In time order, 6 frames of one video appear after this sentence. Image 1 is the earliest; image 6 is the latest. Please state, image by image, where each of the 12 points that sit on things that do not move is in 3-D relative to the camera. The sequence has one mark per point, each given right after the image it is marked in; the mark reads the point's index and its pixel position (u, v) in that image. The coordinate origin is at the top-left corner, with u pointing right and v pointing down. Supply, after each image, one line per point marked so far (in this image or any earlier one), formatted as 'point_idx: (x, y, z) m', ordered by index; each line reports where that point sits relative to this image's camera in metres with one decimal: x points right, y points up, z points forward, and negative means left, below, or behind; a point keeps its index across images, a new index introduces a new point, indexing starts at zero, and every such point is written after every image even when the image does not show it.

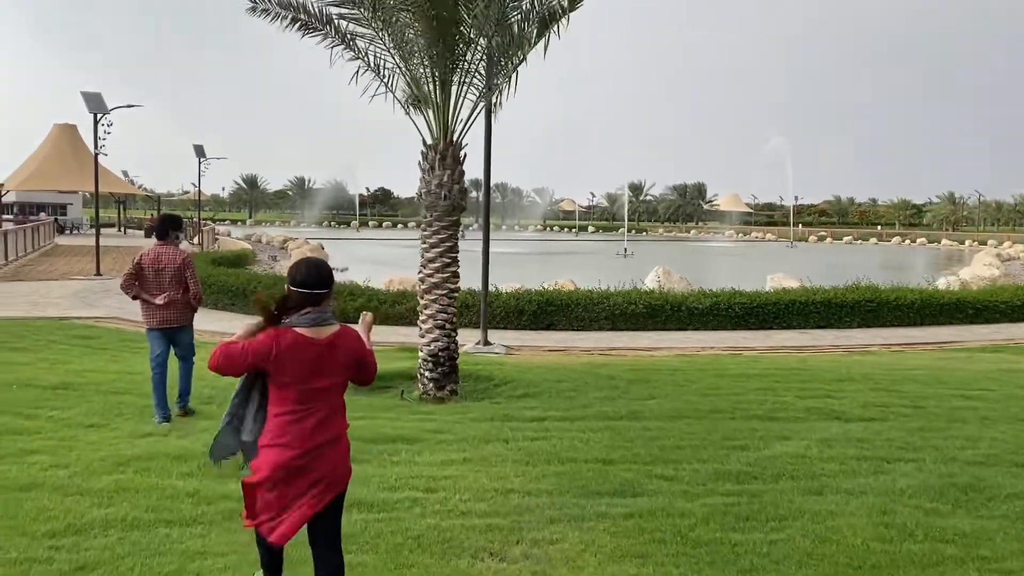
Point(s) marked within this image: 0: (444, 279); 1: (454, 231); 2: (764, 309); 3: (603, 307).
0: (-0.7, +0.1, +8.9) m
1: (-0.6, +0.6, +8.9) m
2: (+4.7, -0.4, +16.2) m
3: (+1.6, -0.3, +15.6) m
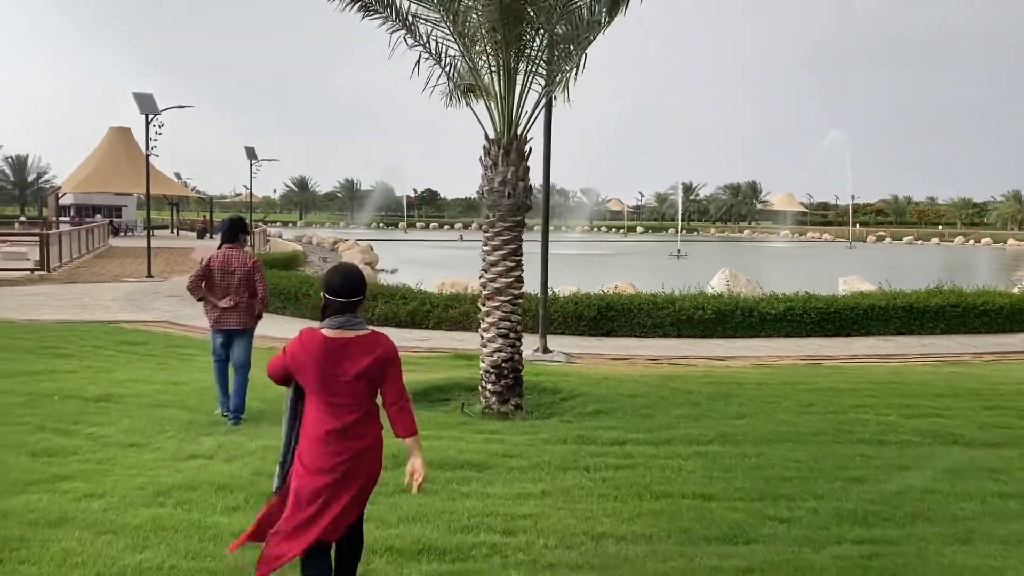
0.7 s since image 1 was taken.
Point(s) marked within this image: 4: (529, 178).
0: (0.0, 0.0, +8.2) m
1: (0.0, +0.5, +8.2) m
2: (+5.7, -0.5, +15.2) m
3: (+2.7, -0.4, +14.8) m
4: (+0.2, +1.0, +8.2) m
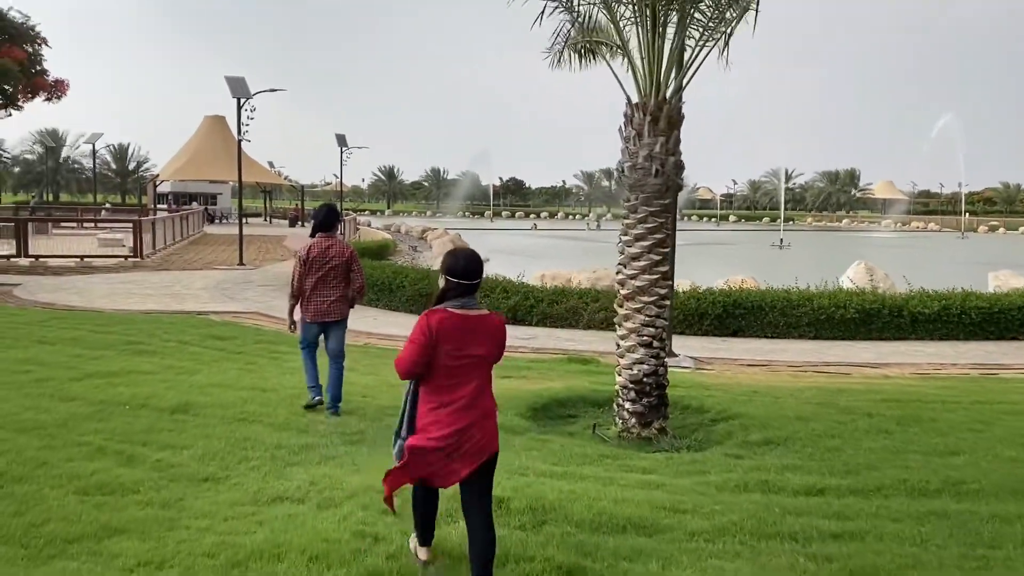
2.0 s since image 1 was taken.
0: (+1.1, 0.0, +6.8) m
1: (+1.2, +0.5, +6.7) m
2: (+7.5, -0.4, +13.2) m
3: (+4.4, -0.3, +13.1) m
4: (+1.3, +1.0, +6.7) m
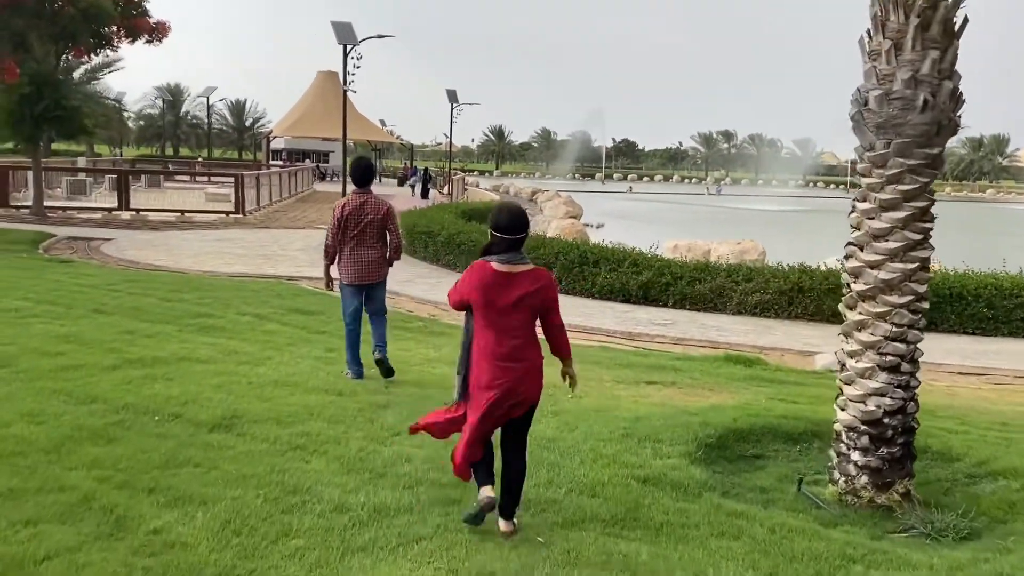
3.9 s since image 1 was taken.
0: (+2.0, +0.1, +4.5) m
1: (+2.1, +0.6, +4.4) m
2: (+9.1, -0.3, +10.1) m
3: (+6.0, -0.2, +10.3) m
4: (+2.2, +1.1, +4.4) m
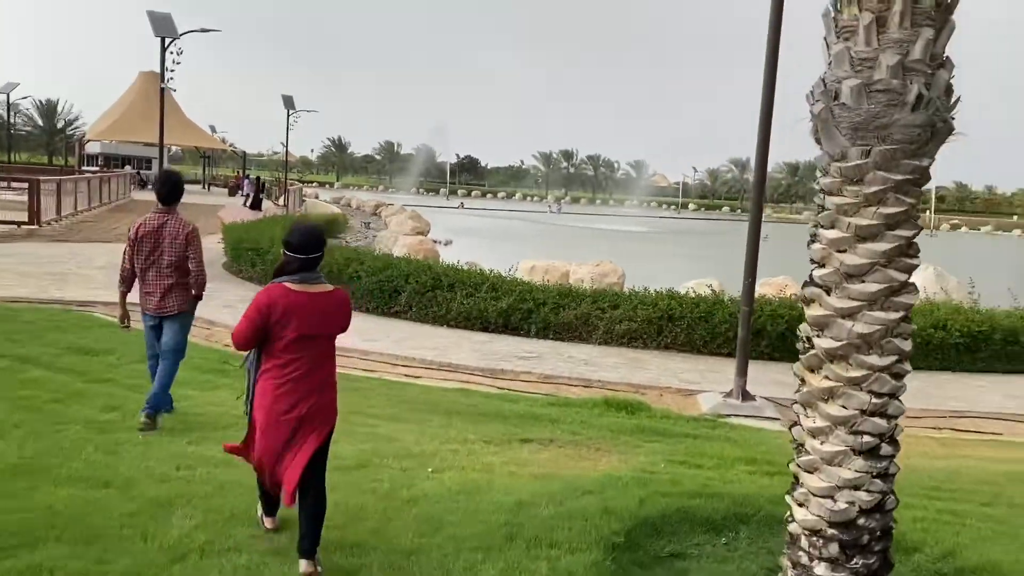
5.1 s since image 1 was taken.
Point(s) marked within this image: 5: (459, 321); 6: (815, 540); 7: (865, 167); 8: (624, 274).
0: (+1.4, -0.2, +3.3) m
1: (+1.5, +0.3, +3.3) m
2: (+7.4, -0.7, +10.1) m
3: (+4.3, -0.5, +9.8) m
4: (+1.7, +0.8, +3.3) m
5: (-0.7, -0.4, +11.2) m
6: (+1.2, -1.0, +3.4) m
7: (+1.3, +0.5, +3.3) m
8: (+1.8, +0.2, +13.7) m
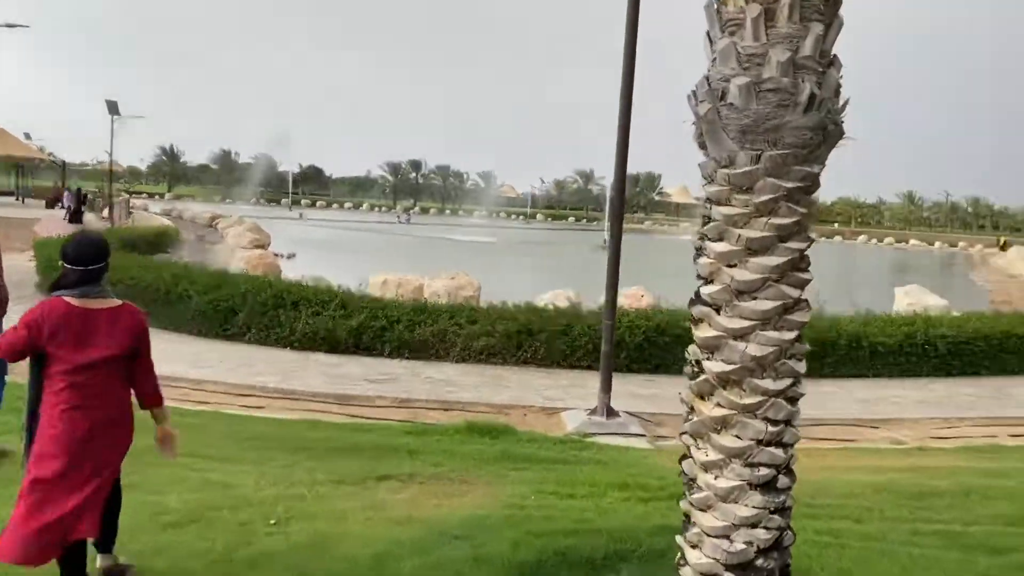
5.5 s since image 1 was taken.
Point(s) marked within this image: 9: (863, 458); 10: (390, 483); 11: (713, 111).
0: (+0.9, -0.2, +3.1) m
1: (+1.0, +0.3, +3.0) m
2: (+5.7, -0.7, +10.7) m
3: (+2.7, -0.6, +10.0) m
4: (+1.2, +0.8, +3.1) m
5: (-2.4, -0.6, +10.4) m
6: (+0.7, -1.1, +3.1) m
7: (+0.9, +0.4, +3.0) m
8: (-0.5, 0.0, +13.4) m
9: (+2.9, -1.3, +6.8) m
10: (-0.7, -1.2, +5.3) m
11: (+0.7, +0.6, +3.1) m
